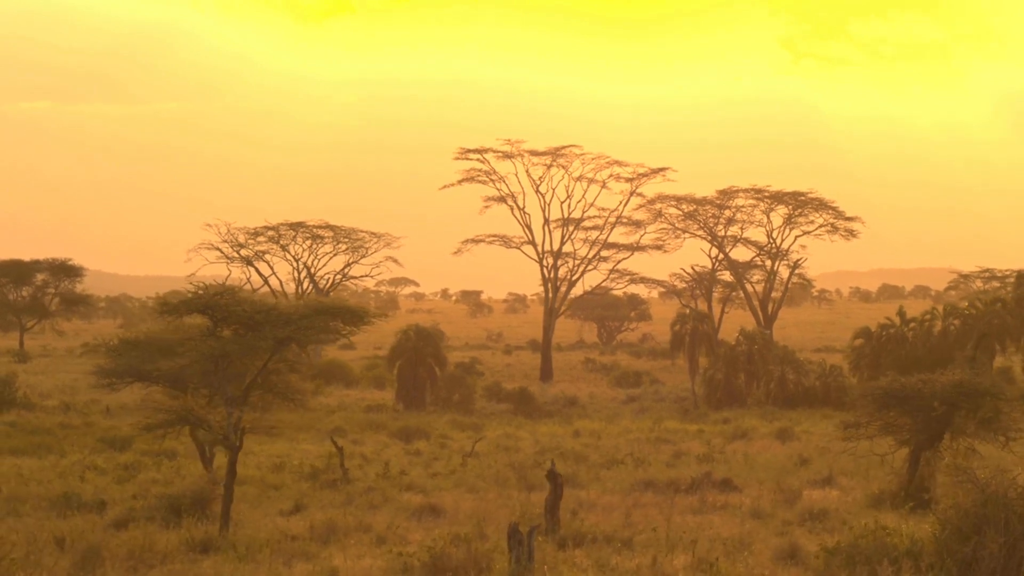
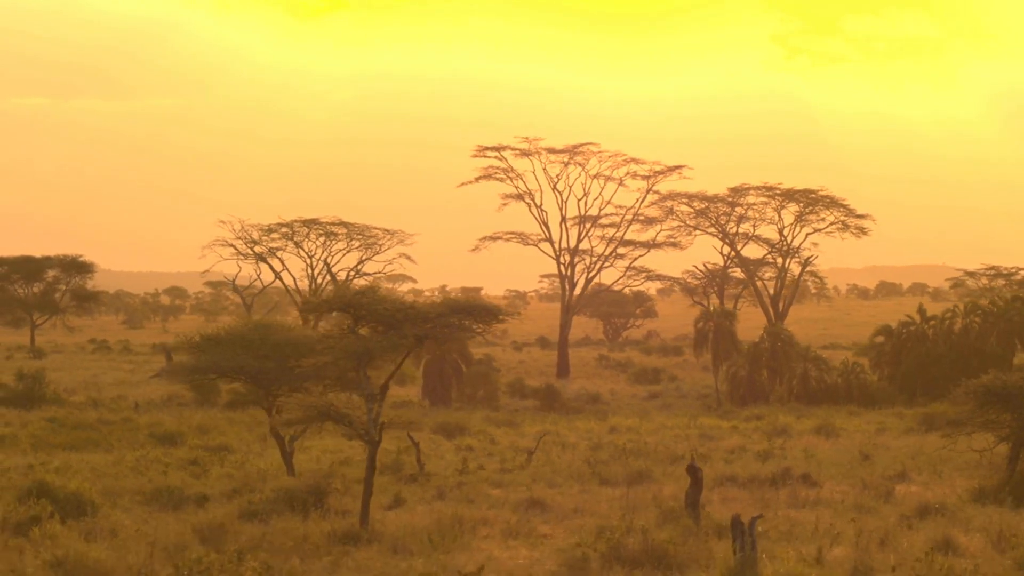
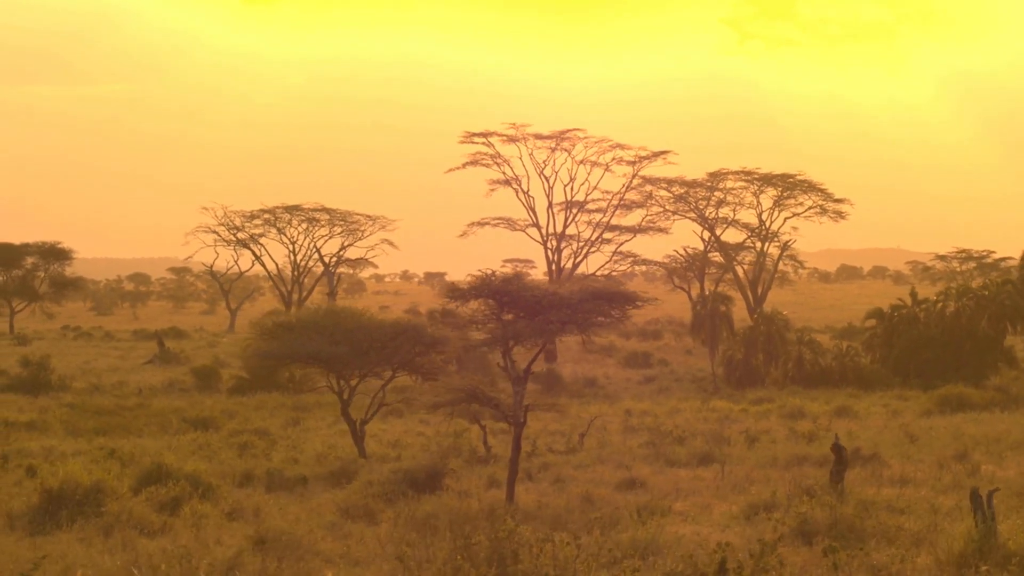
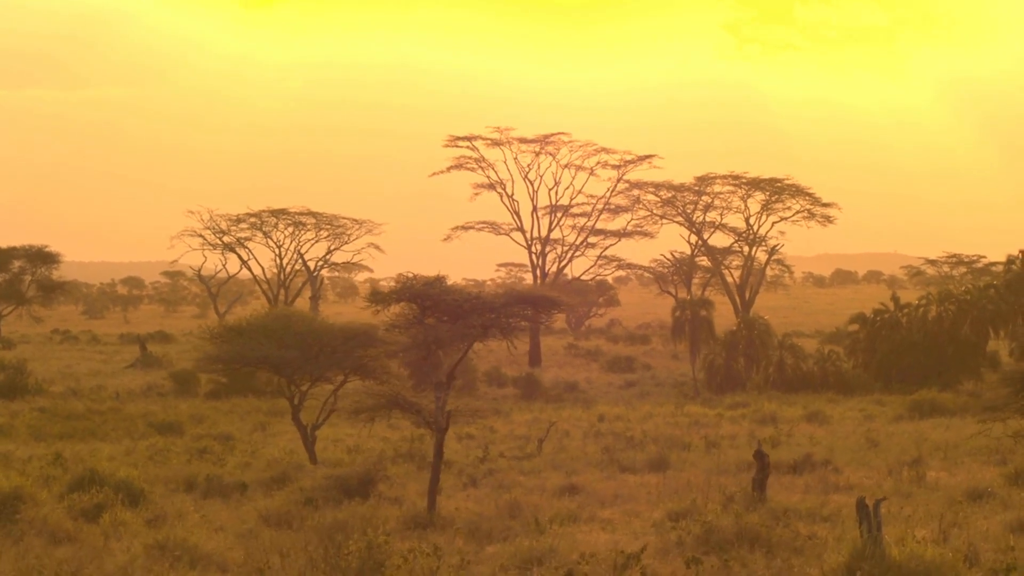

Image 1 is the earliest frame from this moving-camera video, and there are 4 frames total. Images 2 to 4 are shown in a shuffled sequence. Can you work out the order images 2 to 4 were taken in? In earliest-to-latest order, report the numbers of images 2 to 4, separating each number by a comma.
2, 4, 3
